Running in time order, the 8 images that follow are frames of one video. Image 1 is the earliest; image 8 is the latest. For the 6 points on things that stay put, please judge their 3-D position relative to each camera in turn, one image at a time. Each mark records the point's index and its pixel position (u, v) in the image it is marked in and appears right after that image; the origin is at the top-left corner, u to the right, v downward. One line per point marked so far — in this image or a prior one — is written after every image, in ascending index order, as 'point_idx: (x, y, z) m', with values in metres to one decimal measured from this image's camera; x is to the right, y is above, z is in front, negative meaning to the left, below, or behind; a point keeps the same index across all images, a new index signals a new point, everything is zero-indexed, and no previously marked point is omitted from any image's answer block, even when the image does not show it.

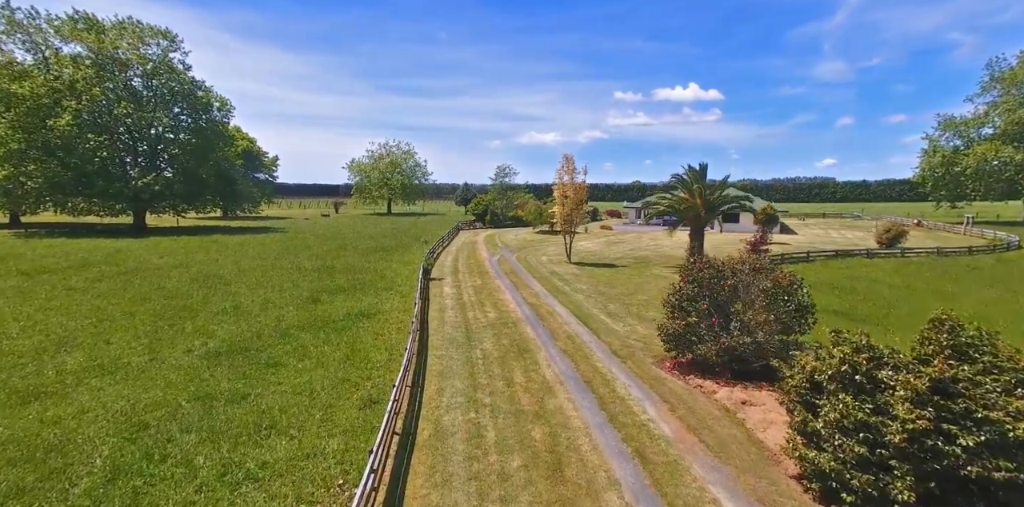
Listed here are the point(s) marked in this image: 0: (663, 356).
0: (+5.0, -3.4, +16.7) m
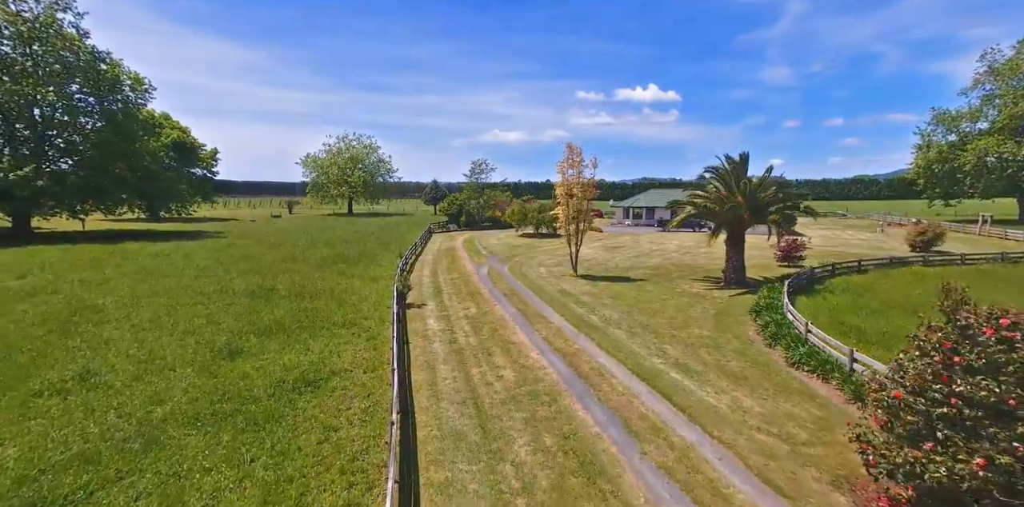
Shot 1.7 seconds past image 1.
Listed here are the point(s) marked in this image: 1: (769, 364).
0: (+6.2, -4.2, +9.1) m
1: (+8.2, -3.5, +16.2) m
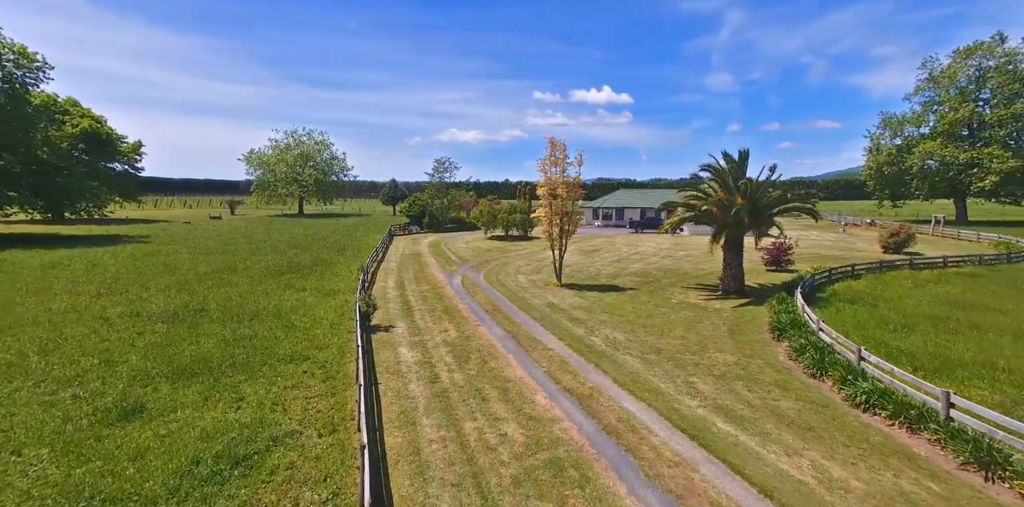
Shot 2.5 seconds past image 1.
0: (+6.9, -4.6, +6.0) m
1: (+8.2, -3.9, +13.2) m
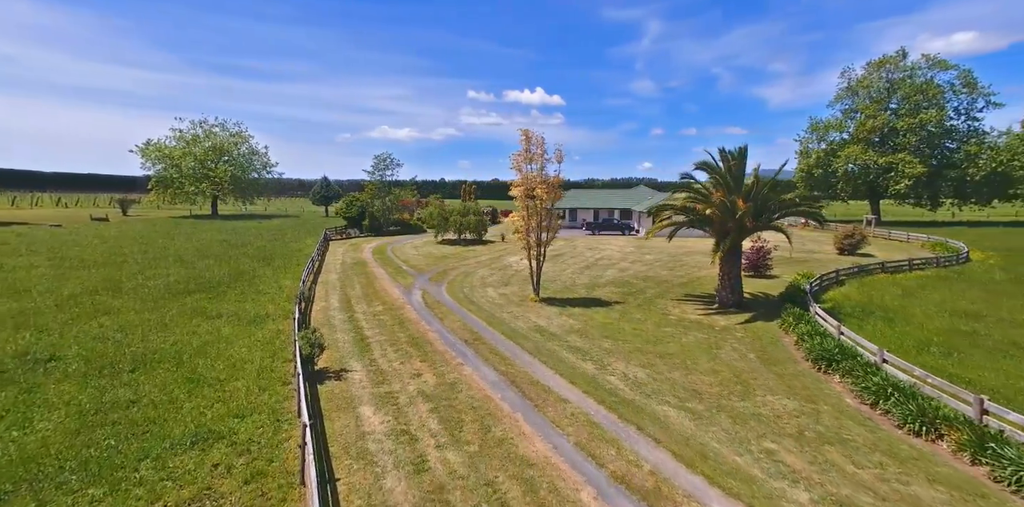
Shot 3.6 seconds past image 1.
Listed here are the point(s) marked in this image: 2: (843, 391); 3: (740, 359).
0: (+8.4, -5.2, +2.3) m
1: (+8.9, -4.4, +9.7) m
2: (+9.6, -4.0, +14.7) m
3: (+8.1, -3.7, +17.9) m
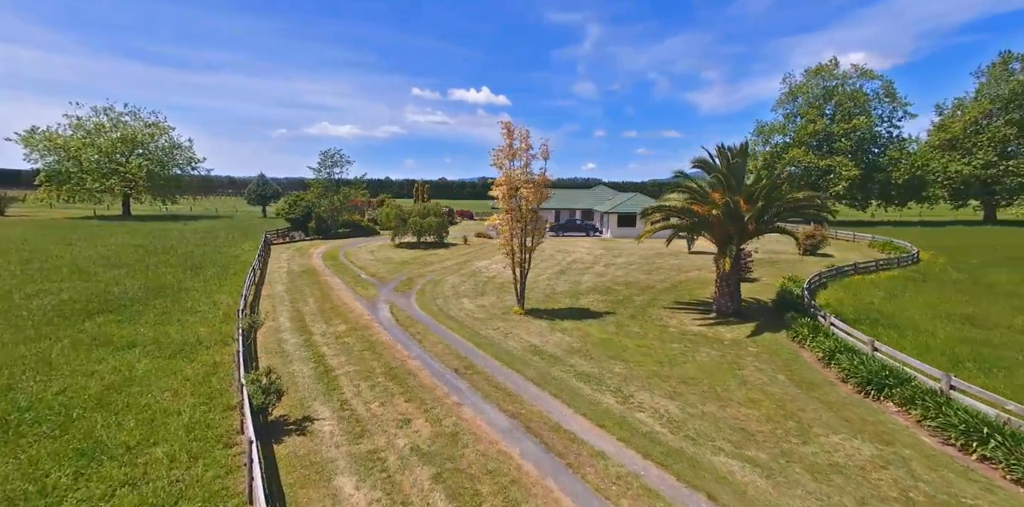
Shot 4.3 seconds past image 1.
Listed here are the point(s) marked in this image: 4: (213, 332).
0: (+10.1, -5.5, +0.3) m
1: (+9.7, -4.7, +7.7) m
2: (+10.0, -4.2, +12.7) m
3: (+8.1, -4.0, +15.7) m
4: (-11.6, -2.9, +19.7) m
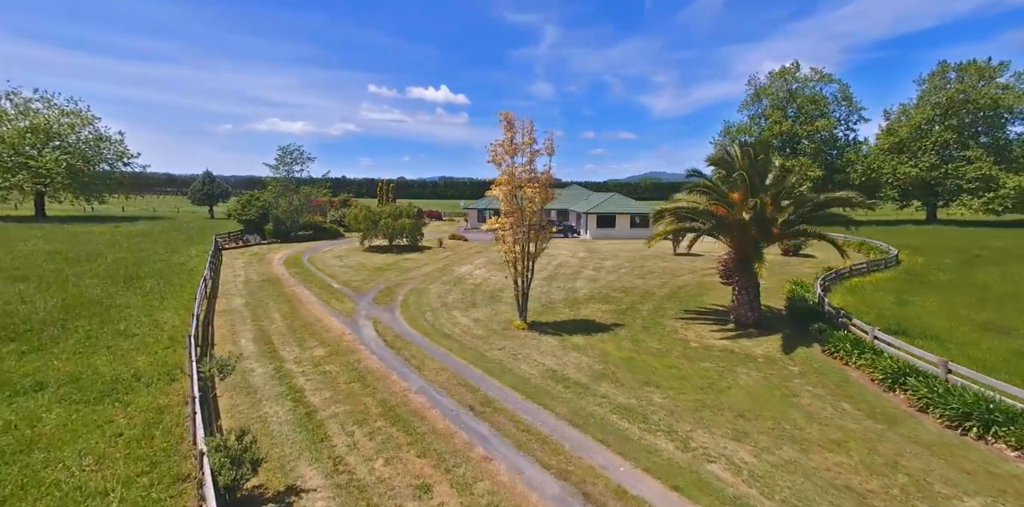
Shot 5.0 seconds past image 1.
0: (+12.0, -5.7, -1.6) m
1: (+11.1, -5.0, +5.7) m
2: (+11.0, -4.5, +10.7) m
3: (+8.9, -4.3, +13.6) m
4: (-11.1, -3.3, +16.1) m
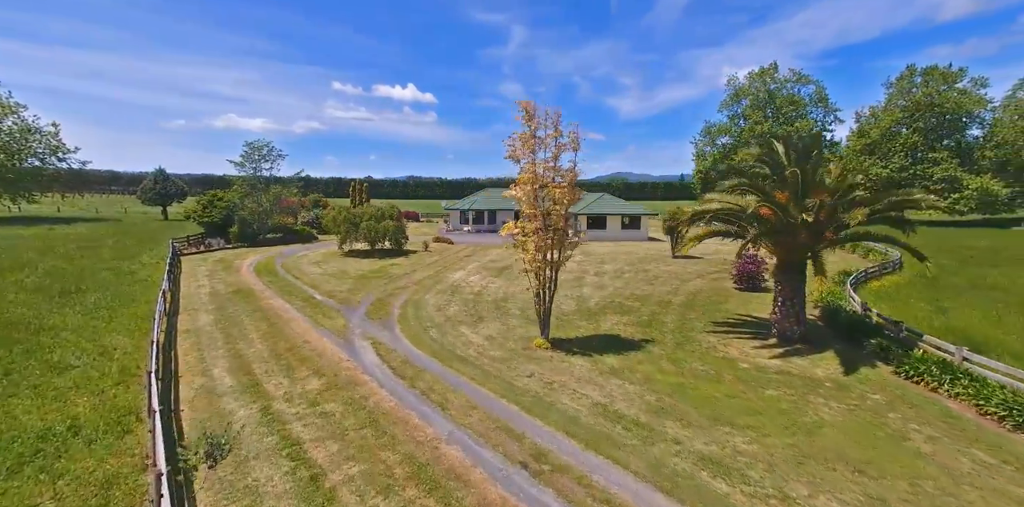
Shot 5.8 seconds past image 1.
0: (+14.2, -6.0, -3.8) m
1: (+12.9, -5.3, +3.5) m
2: (+12.5, -4.8, +8.5) m
3: (+10.2, -4.6, +11.3) m
4: (-9.9, -3.7, +12.6) m
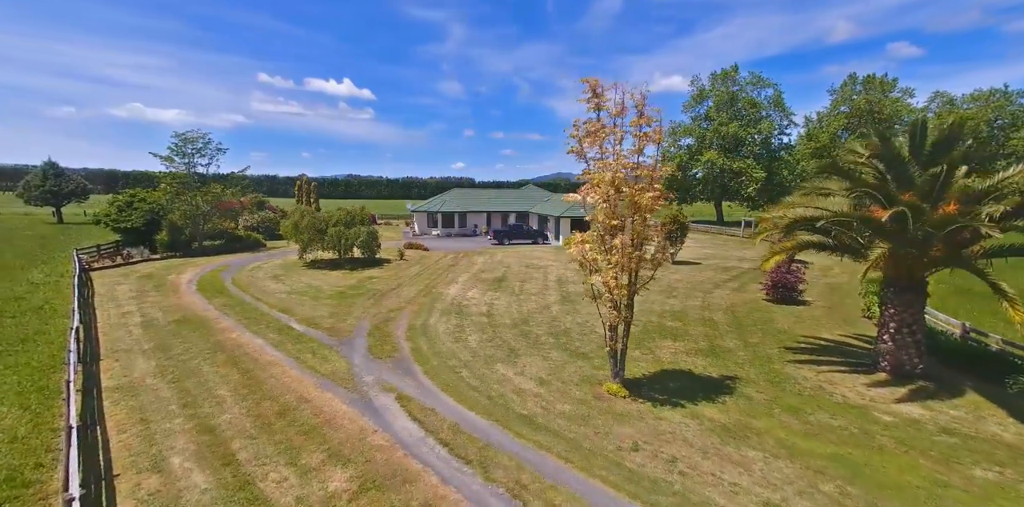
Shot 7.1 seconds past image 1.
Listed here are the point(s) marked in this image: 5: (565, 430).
0: (+18.8, -6.6, -6.8) m
1: (+16.8, -5.9, +0.3) m
2: (+15.8, -5.4, +5.2) m
3: (+13.3, -5.2, +7.7) m
4: (-6.8, -4.5, +6.9) m
5: (+1.4, -4.5, +13.3) m
